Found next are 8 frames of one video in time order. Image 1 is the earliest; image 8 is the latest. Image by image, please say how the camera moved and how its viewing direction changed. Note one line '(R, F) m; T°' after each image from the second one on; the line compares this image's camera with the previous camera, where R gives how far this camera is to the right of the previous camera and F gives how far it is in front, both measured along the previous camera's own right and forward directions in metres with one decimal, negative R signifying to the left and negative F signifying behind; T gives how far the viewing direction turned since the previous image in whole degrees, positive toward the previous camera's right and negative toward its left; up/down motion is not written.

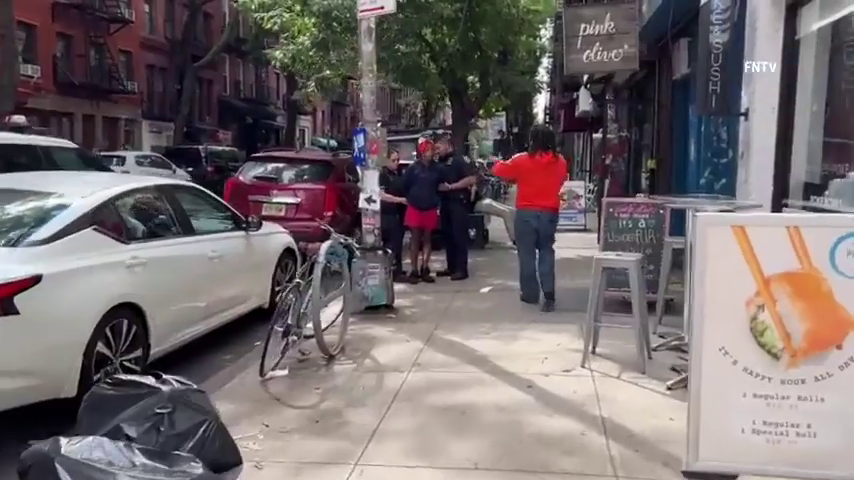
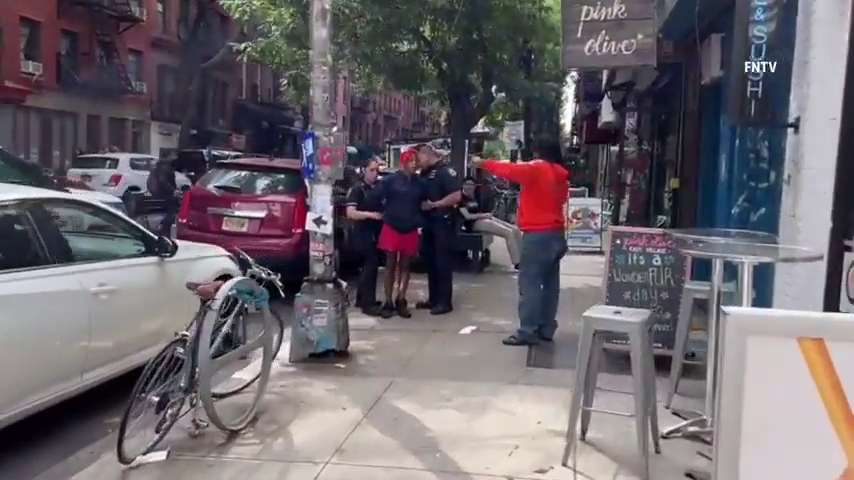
(+0.6, +1.7) m; -2°
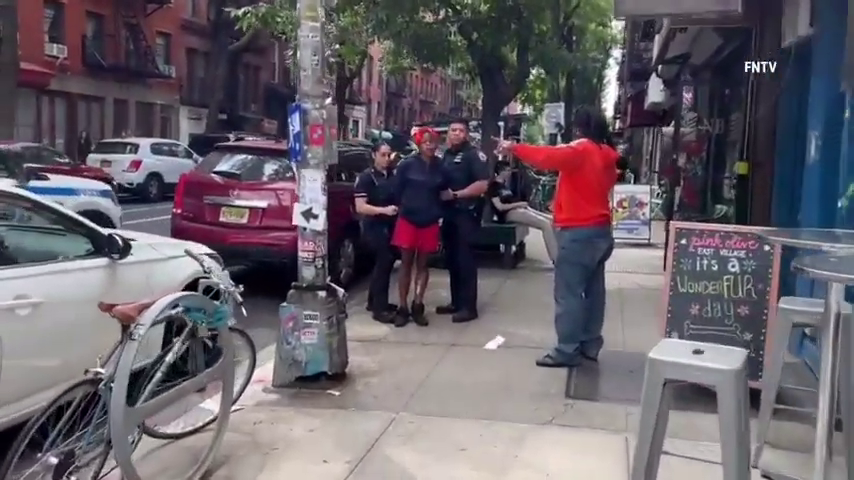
(+0.2, +1.4) m; -3°
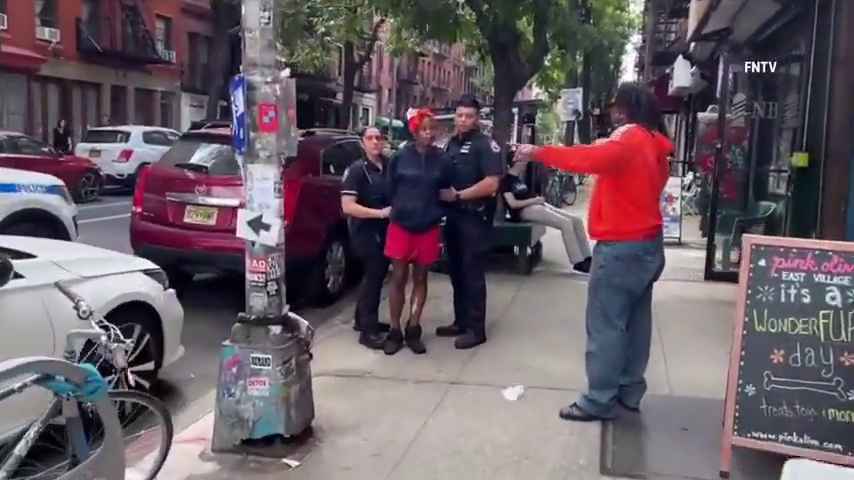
(+0.1, +1.4) m; -1°
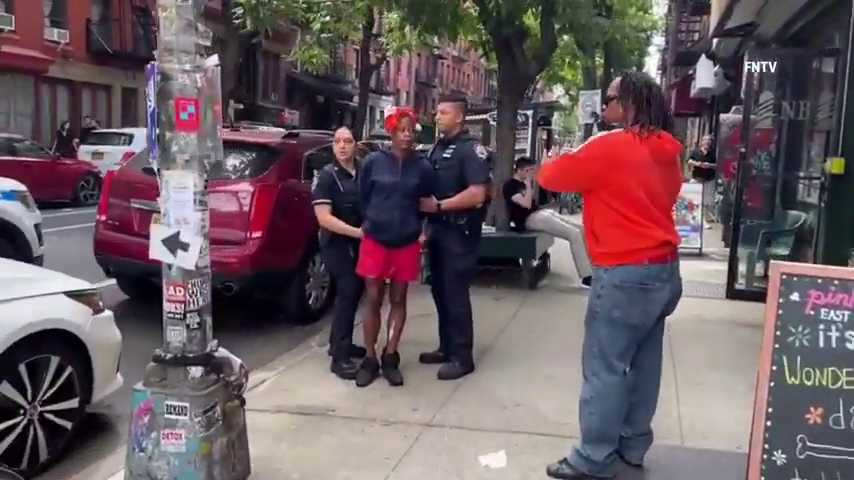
(+0.3, +0.8) m; -2°
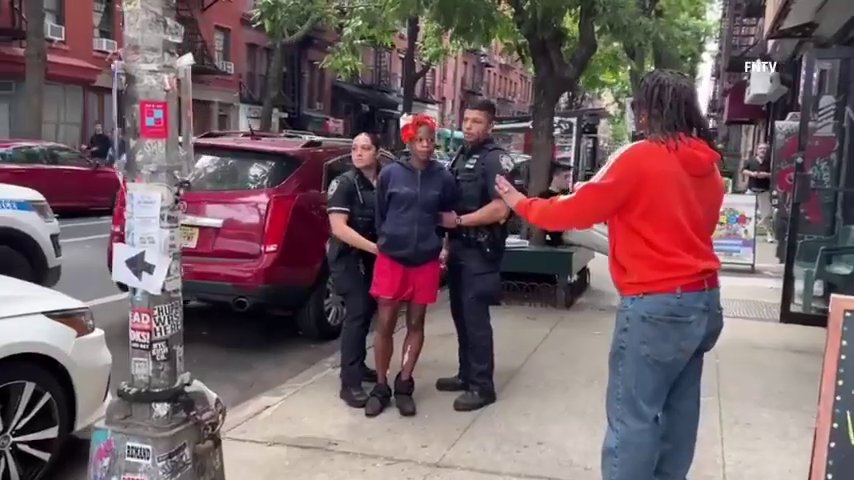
(+0.2, +0.5) m; -4°
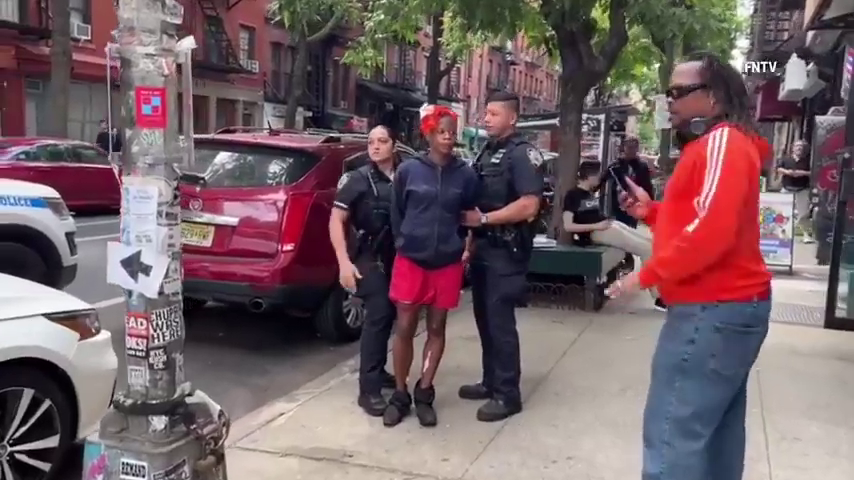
(0.0, +0.3) m; -2°
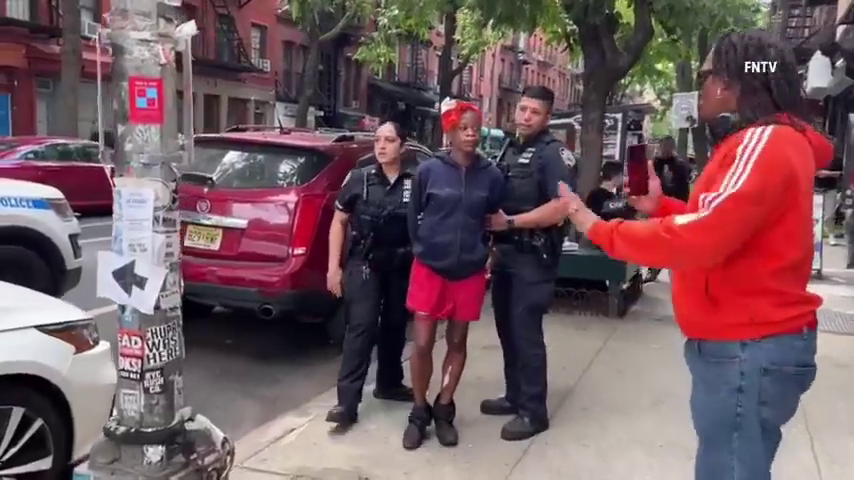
(-0.1, +0.3) m; -1°
